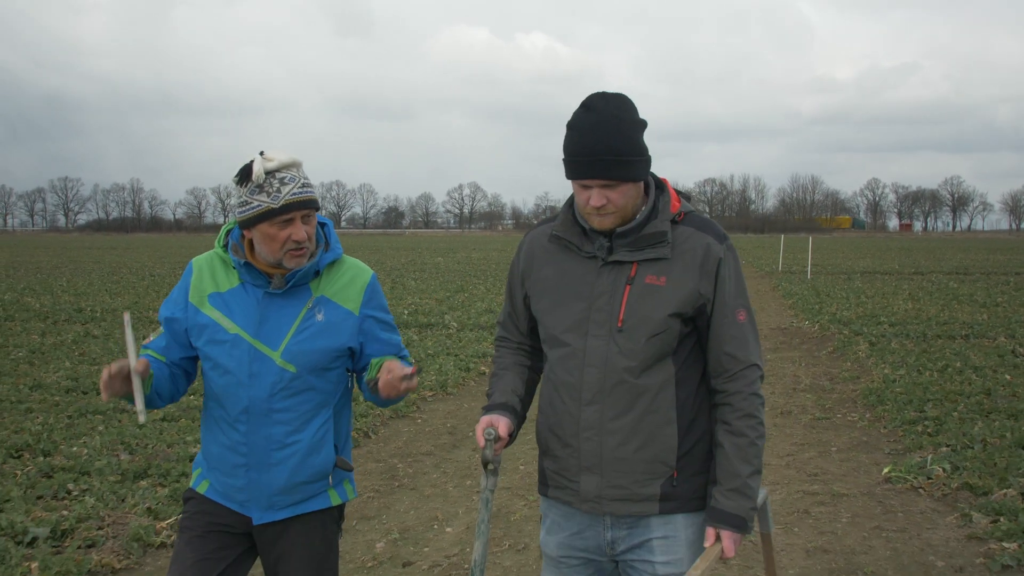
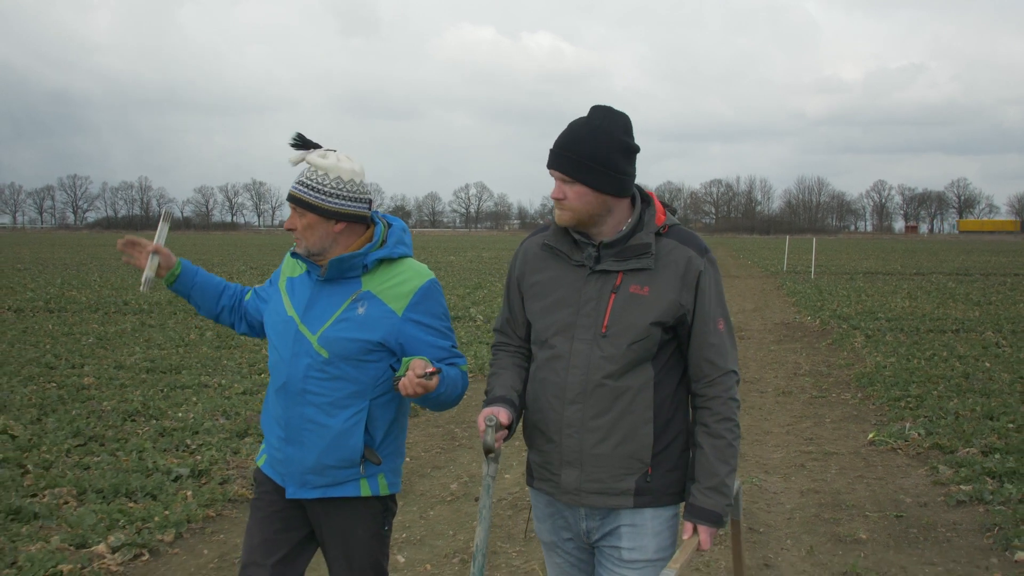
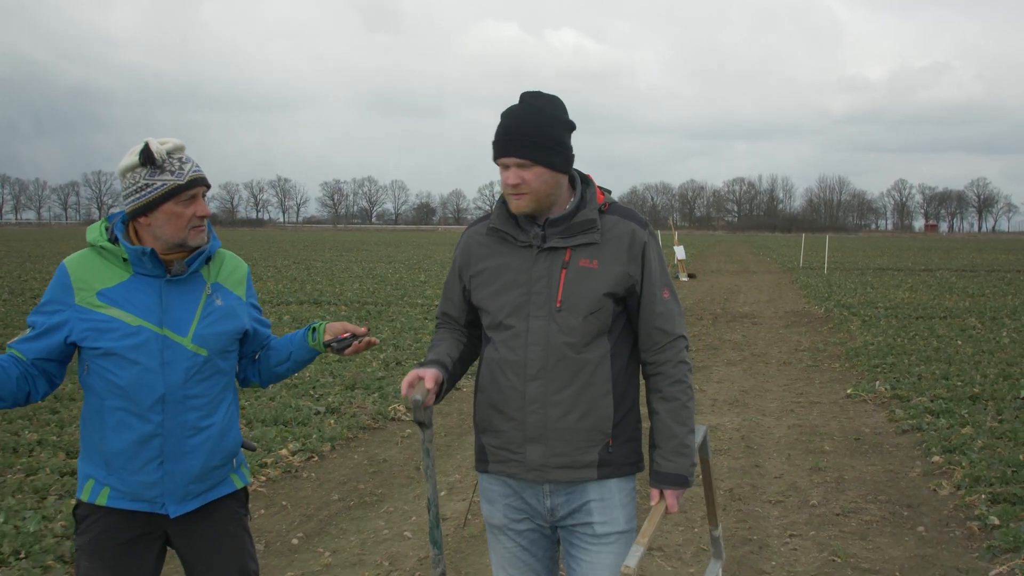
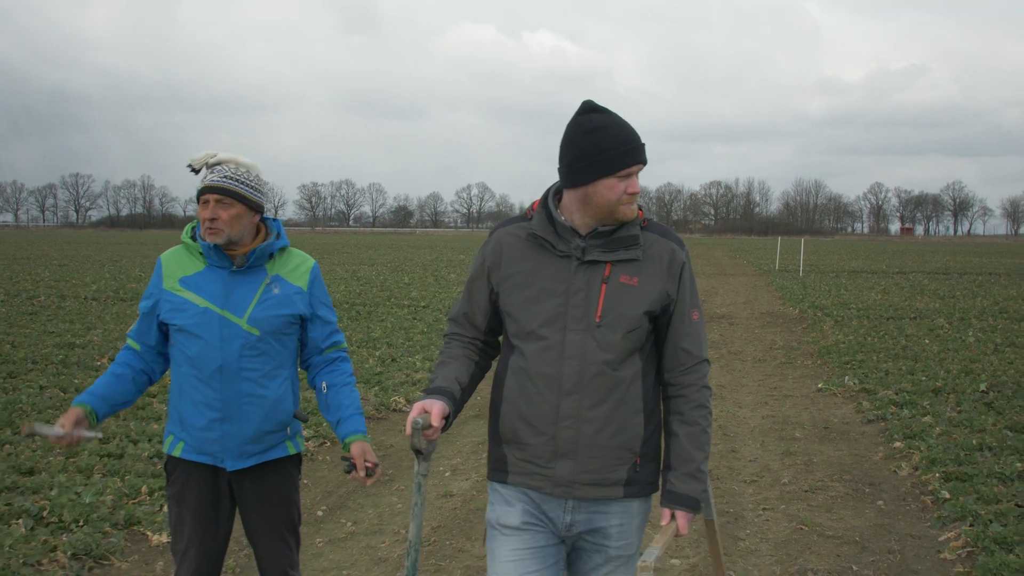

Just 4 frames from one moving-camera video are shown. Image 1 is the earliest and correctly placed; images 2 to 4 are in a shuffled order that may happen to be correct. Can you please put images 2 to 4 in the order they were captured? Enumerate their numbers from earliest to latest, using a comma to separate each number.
2, 3, 4
